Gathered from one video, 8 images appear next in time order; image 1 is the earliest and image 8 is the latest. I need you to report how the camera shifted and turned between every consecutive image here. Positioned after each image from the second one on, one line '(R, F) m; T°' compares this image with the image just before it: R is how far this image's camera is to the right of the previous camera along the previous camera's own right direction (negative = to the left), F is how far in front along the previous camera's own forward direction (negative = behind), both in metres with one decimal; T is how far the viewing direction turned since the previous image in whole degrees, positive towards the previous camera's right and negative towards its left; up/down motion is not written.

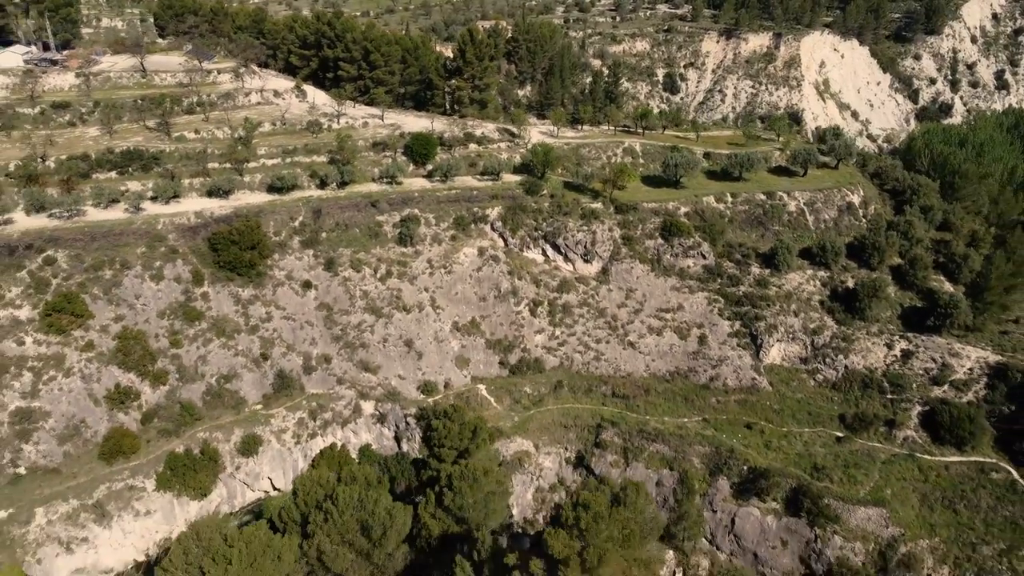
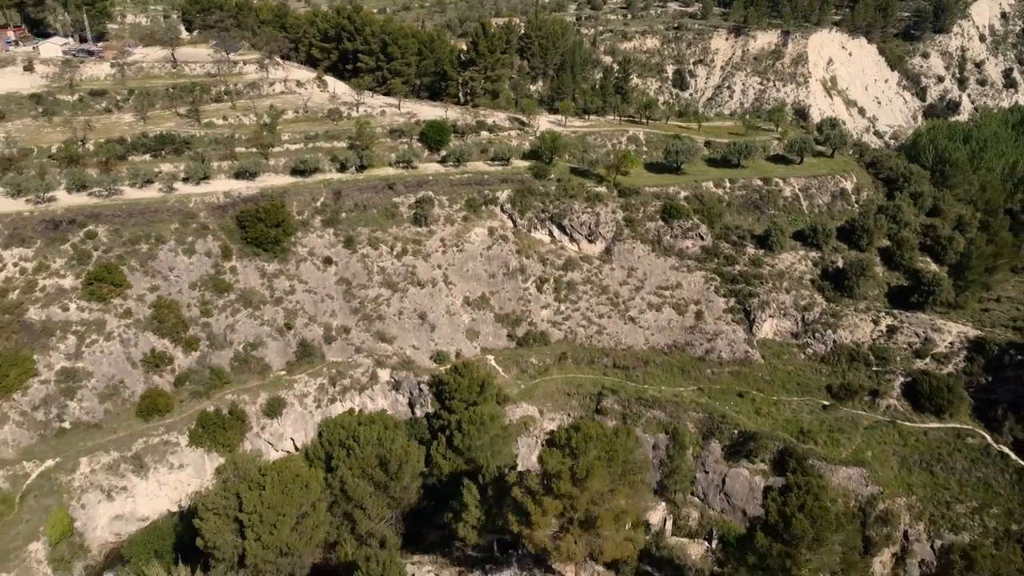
(+0.3, -3.2) m; -1°
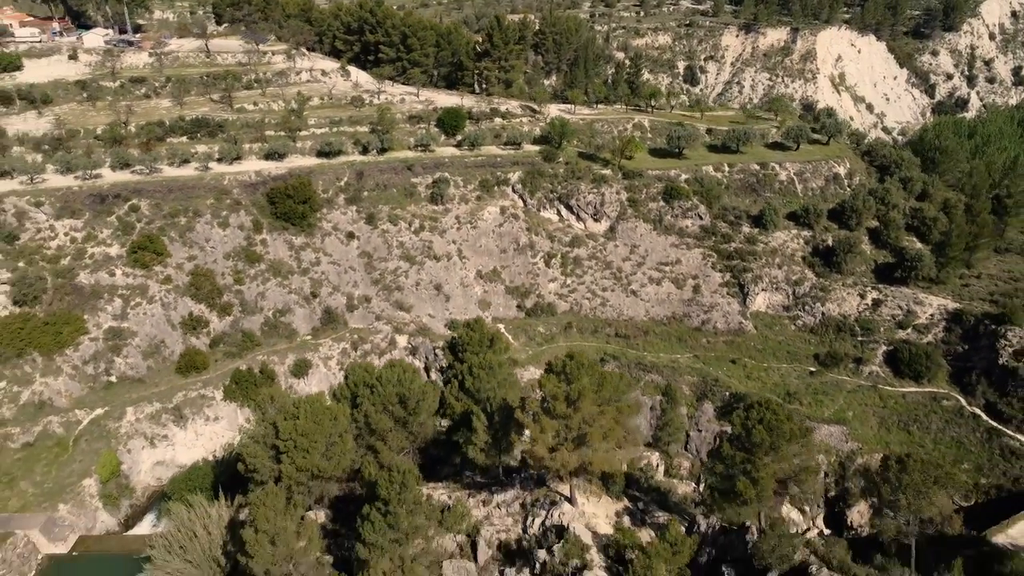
(+0.4, -3.8) m; -1°
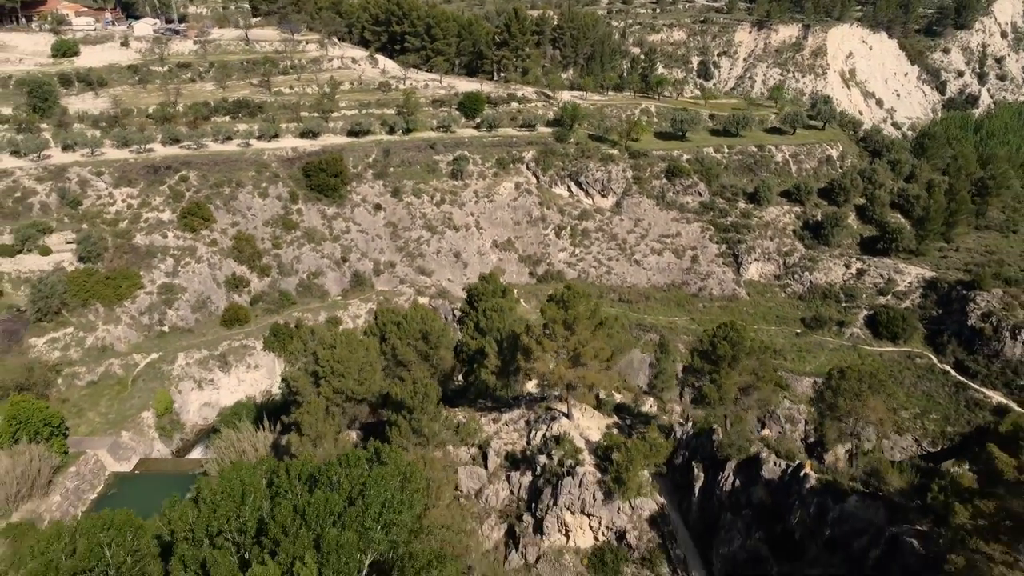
(+0.5, -5.1) m; -1°
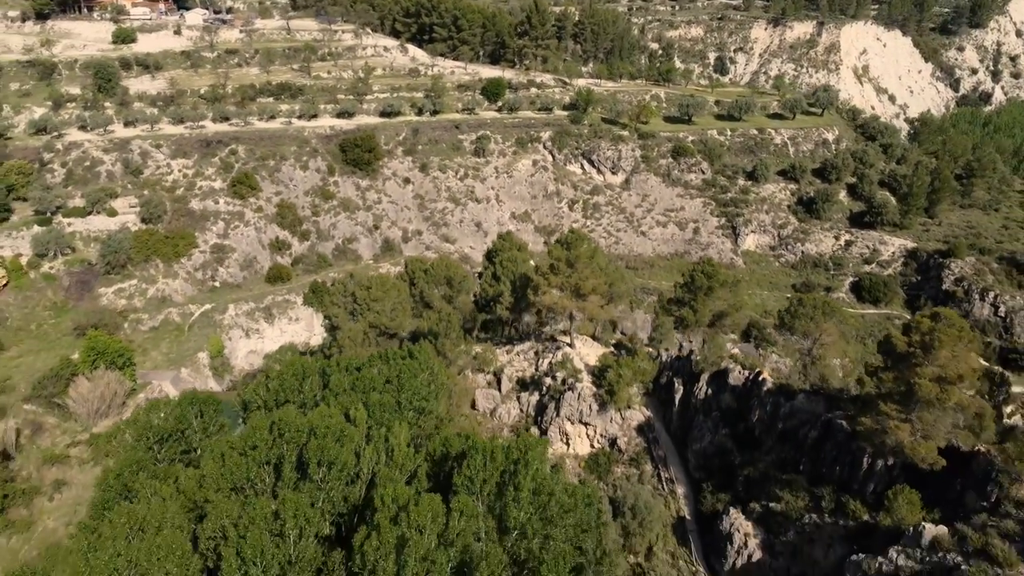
(+0.6, -5.8) m; -2°
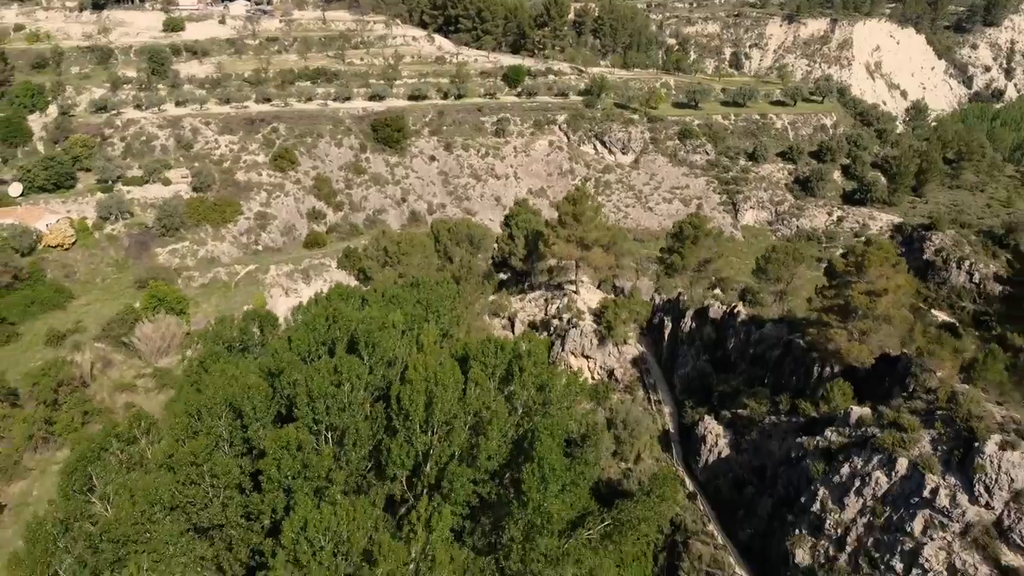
(+0.5, -5.6) m; -1°
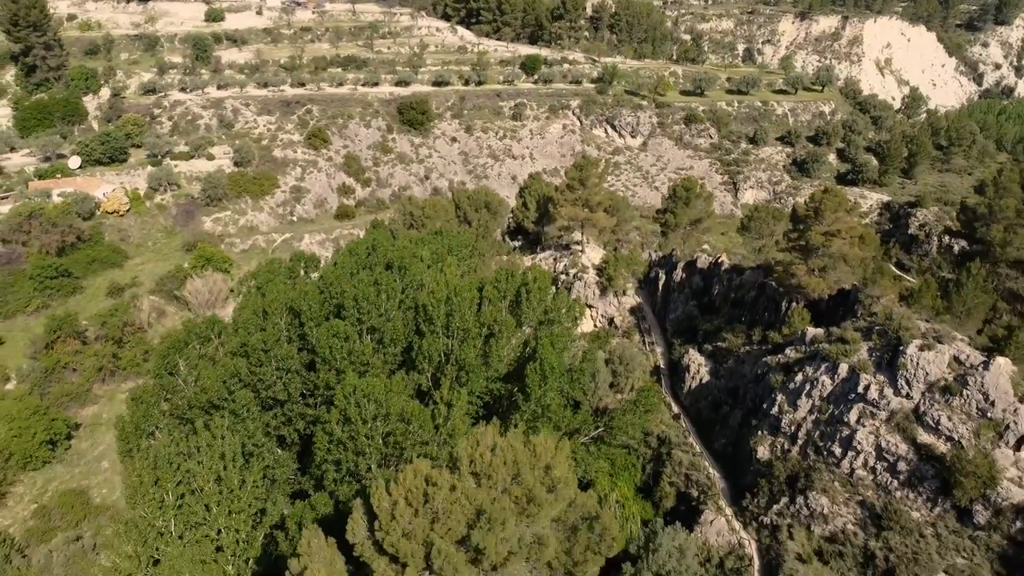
(+0.4, -5.4) m; -1°
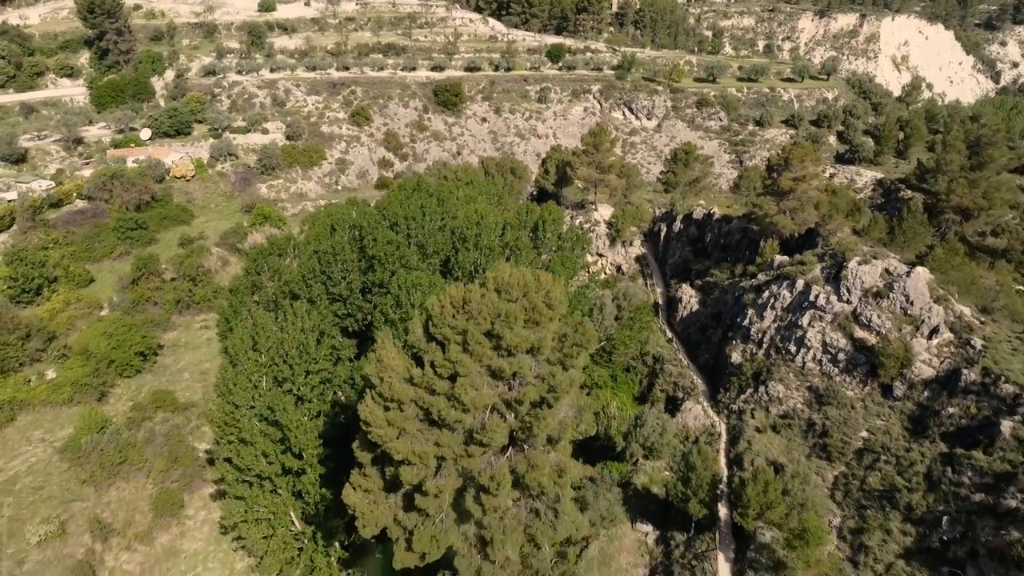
(+0.4, -7.3) m; -2°
